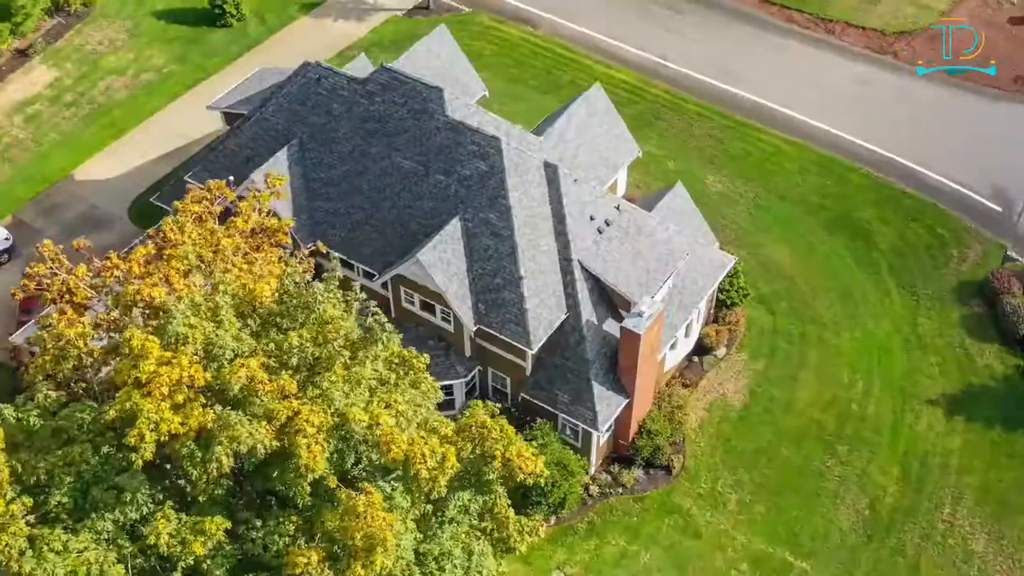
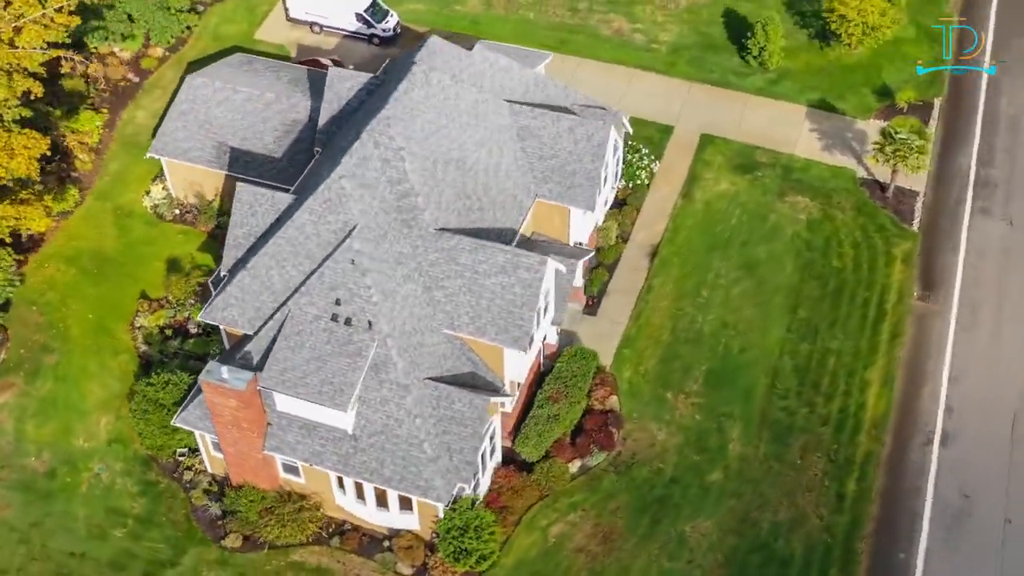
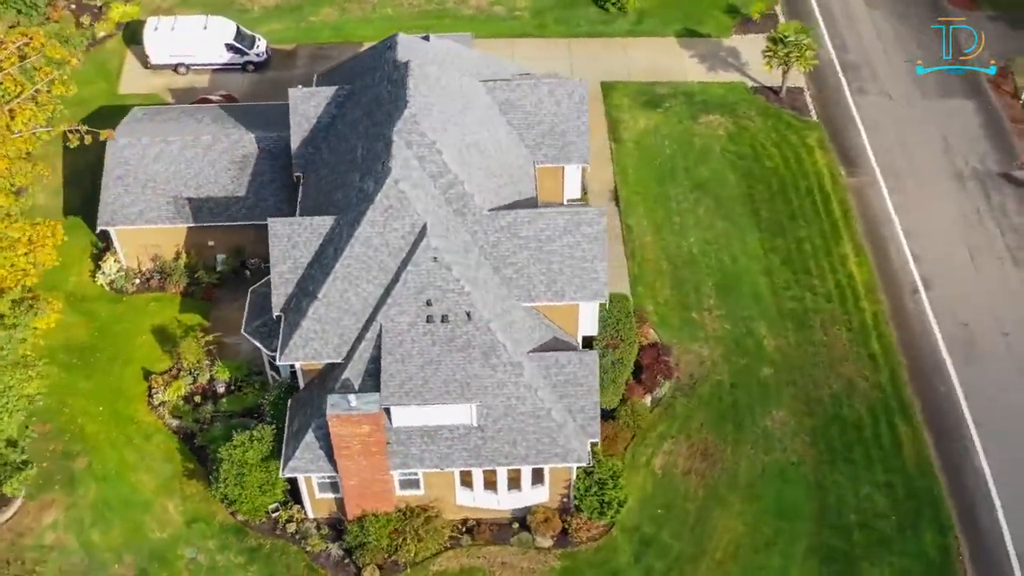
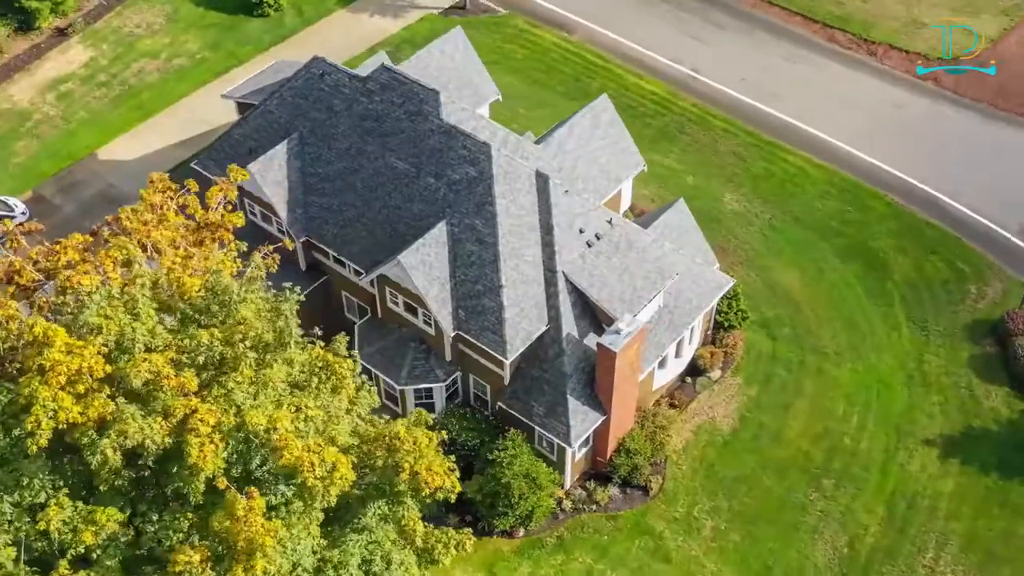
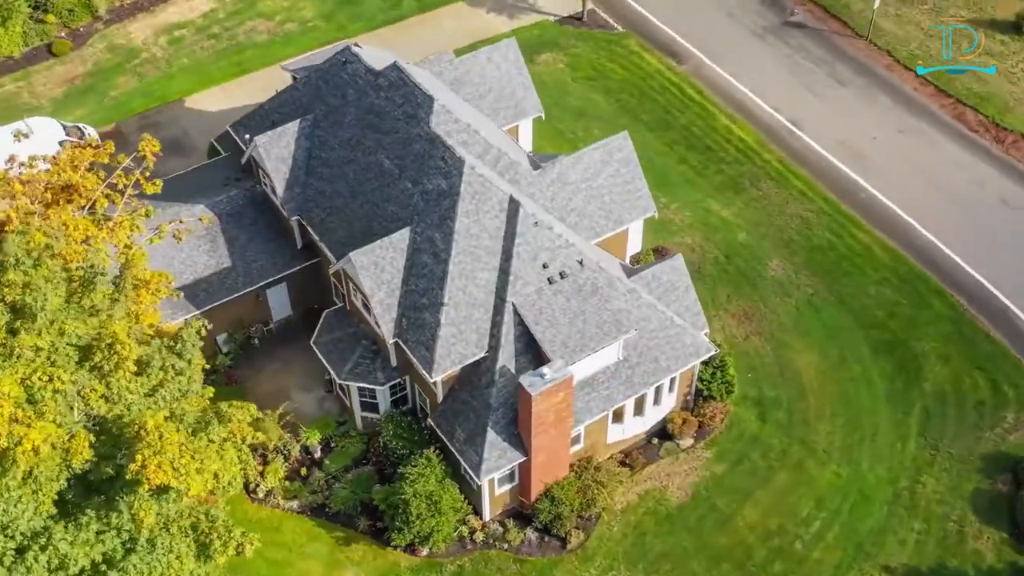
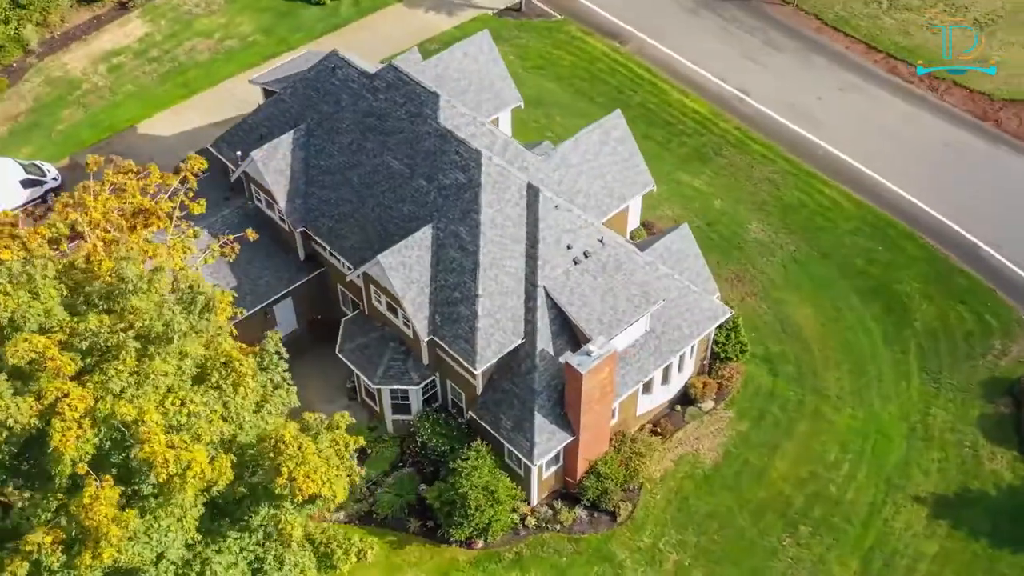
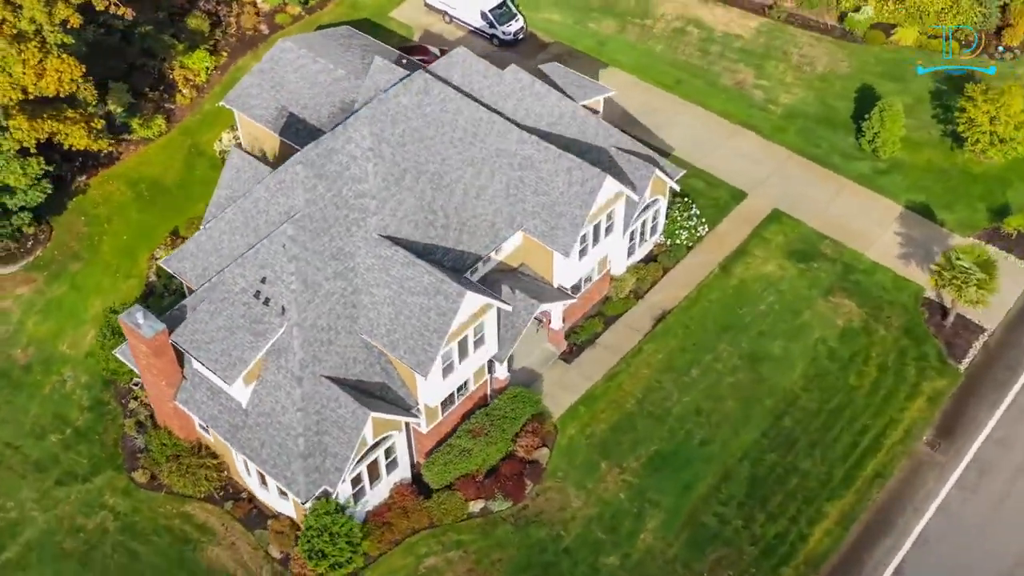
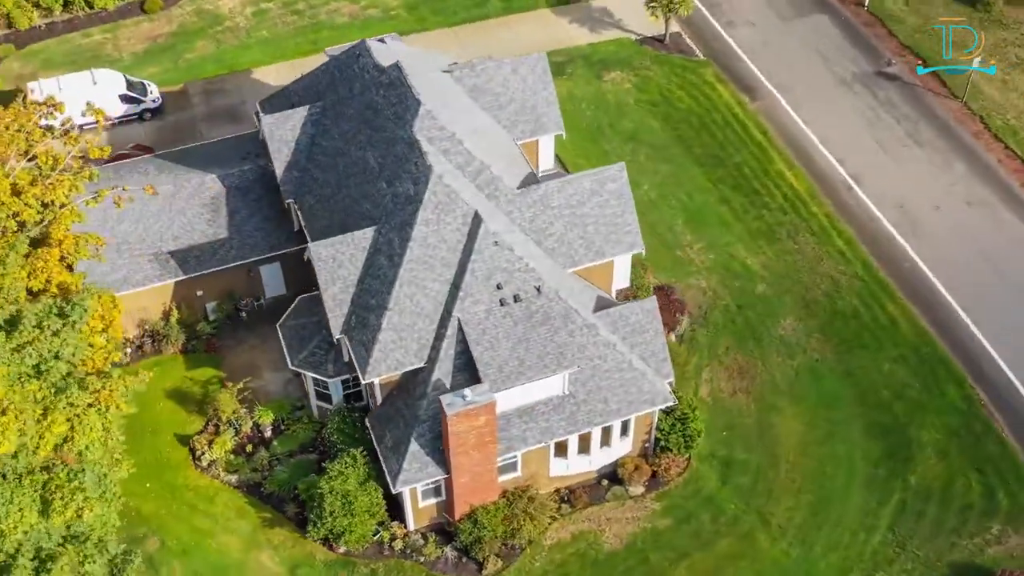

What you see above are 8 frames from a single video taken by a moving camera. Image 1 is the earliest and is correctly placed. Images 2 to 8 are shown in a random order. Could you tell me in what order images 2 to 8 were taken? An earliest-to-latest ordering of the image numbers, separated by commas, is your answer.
4, 6, 5, 8, 3, 2, 7
